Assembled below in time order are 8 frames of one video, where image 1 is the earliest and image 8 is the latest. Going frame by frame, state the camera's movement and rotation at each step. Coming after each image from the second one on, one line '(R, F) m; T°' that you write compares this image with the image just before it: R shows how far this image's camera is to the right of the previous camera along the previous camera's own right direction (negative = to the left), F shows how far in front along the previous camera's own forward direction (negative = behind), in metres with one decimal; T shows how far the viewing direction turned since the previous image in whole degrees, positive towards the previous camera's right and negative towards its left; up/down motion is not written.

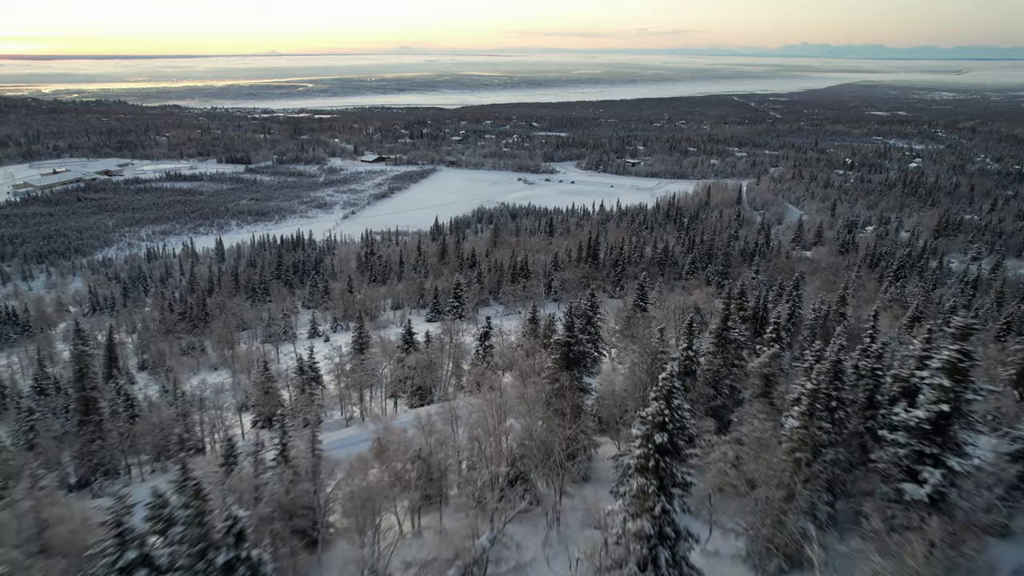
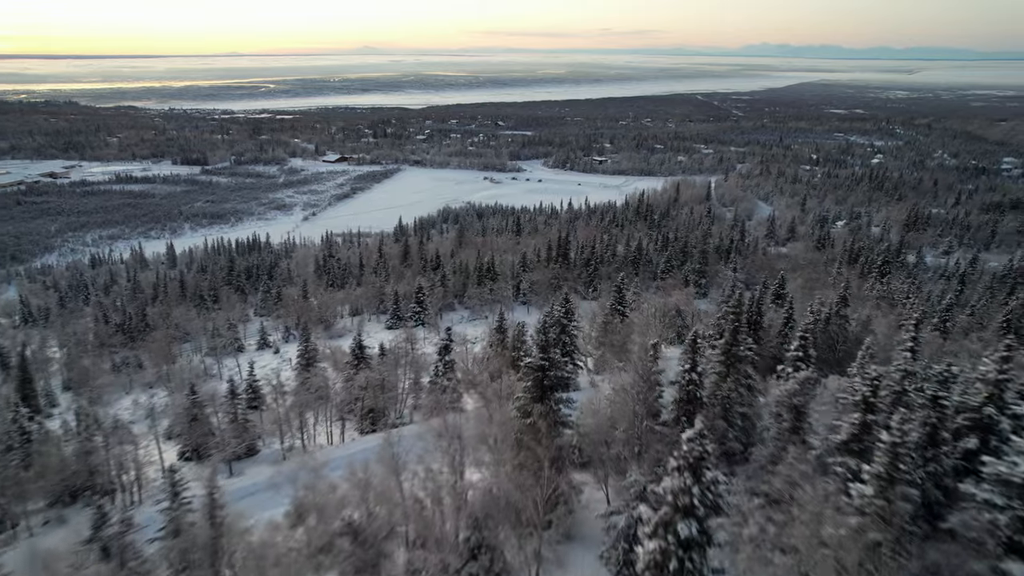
(+0.2, +3.8) m; +3°
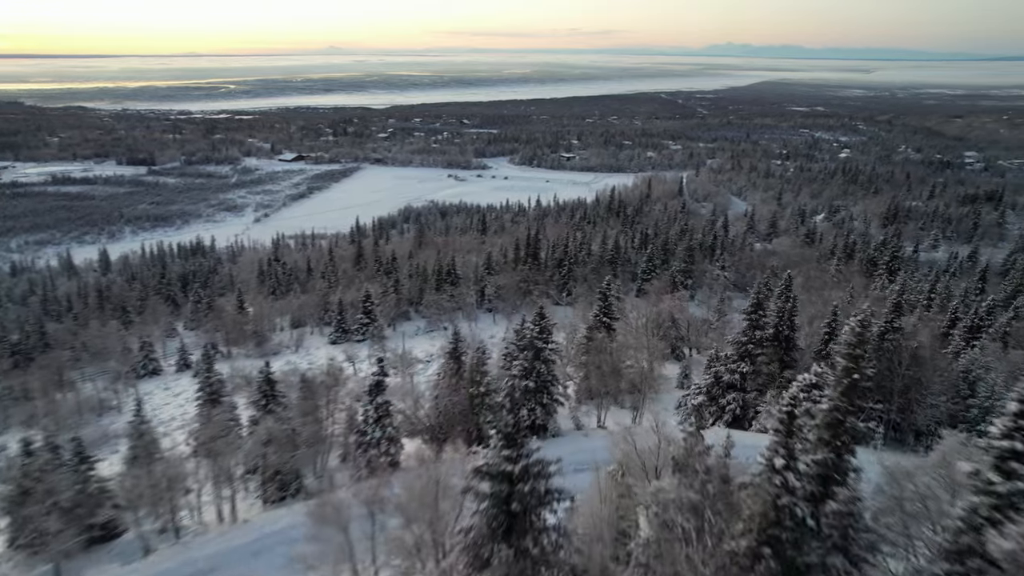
(+0.4, +7.1) m; +3°
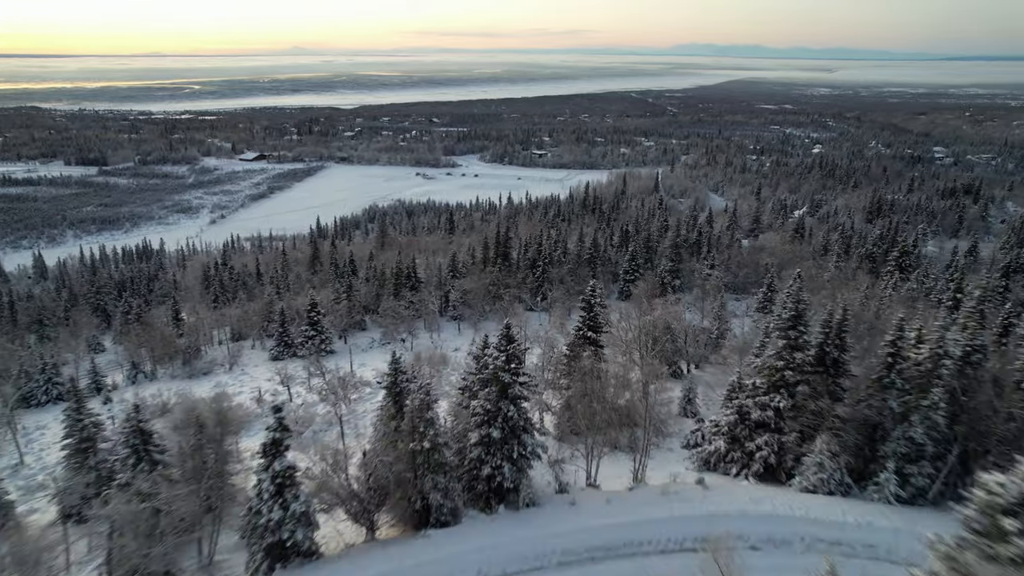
(+0.4, +5.8) m; +2°
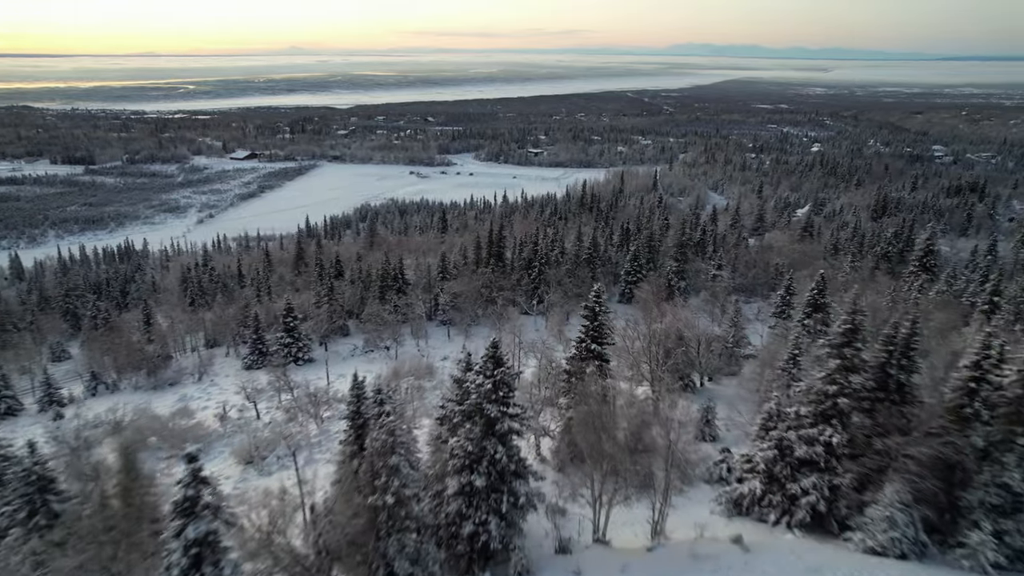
(+0.2, +3.3) m; 0°
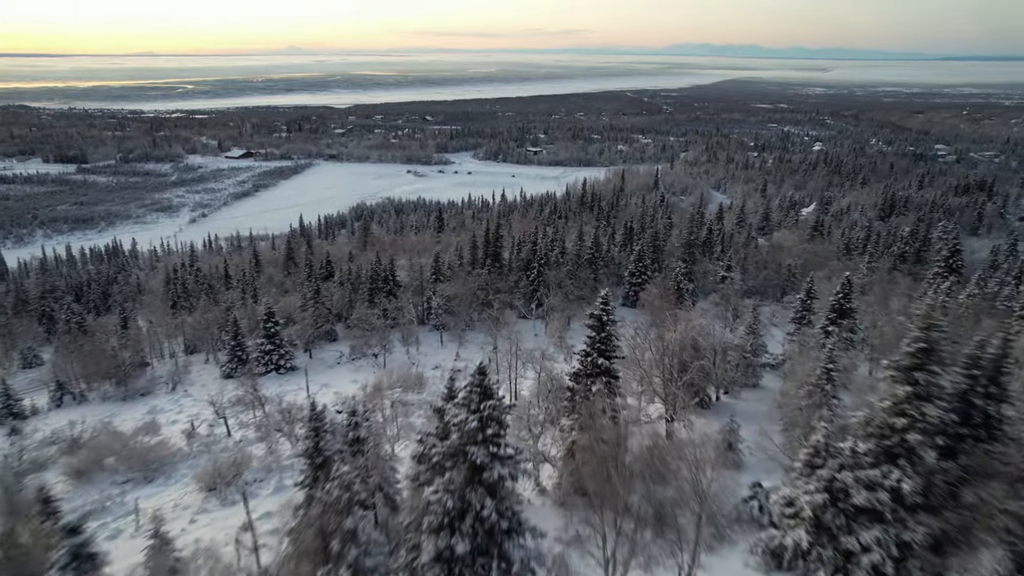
(+0.1, +2.6) m; 0°
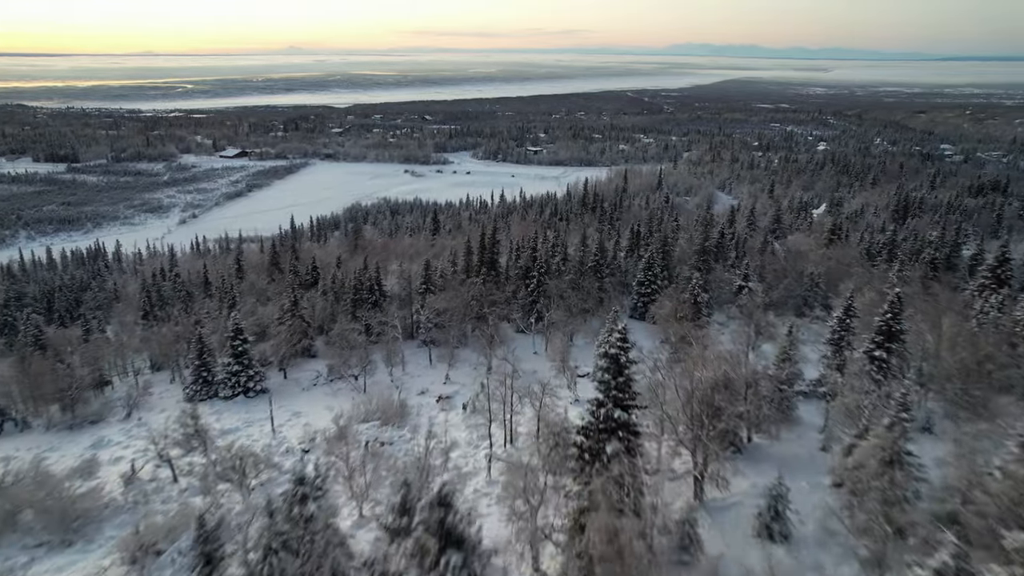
(+0.2, +3.9) m; 0°
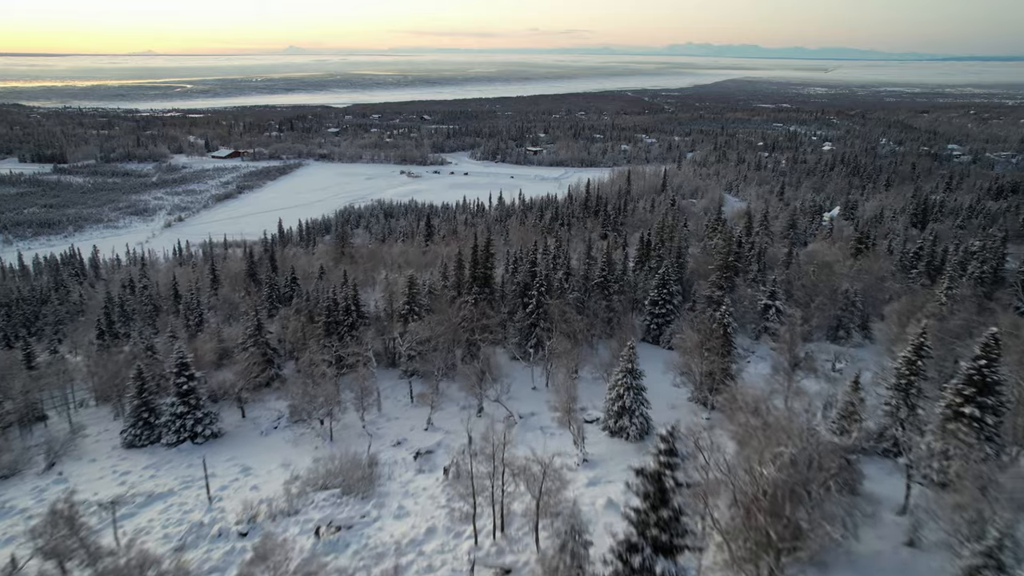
(+0.2, +5.0) m; 0°
